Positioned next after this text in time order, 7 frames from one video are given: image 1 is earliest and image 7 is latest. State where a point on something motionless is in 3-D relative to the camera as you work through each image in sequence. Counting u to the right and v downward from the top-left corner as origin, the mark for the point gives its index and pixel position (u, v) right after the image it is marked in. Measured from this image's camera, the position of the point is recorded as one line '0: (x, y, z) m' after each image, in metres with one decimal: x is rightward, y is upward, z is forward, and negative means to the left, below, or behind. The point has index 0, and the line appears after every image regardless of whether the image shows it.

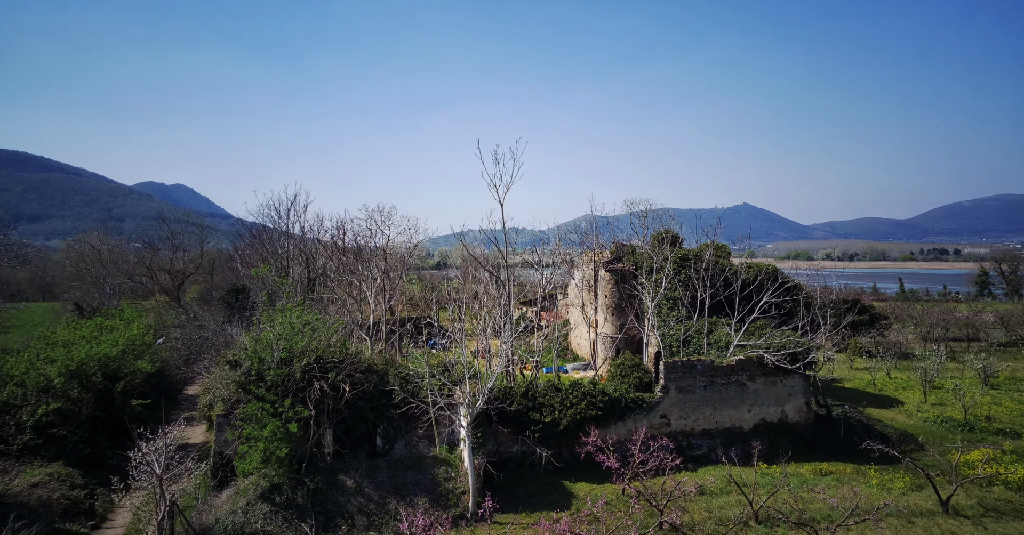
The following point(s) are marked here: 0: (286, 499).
0: (-5.0, -5.1, +14.3) m
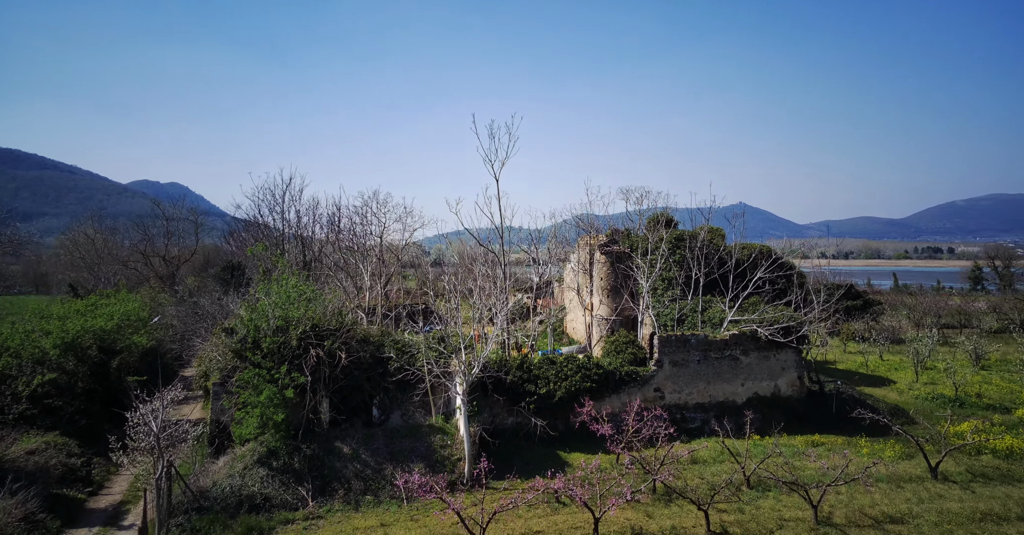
0: (-5.1, -4.3, +14.4) m
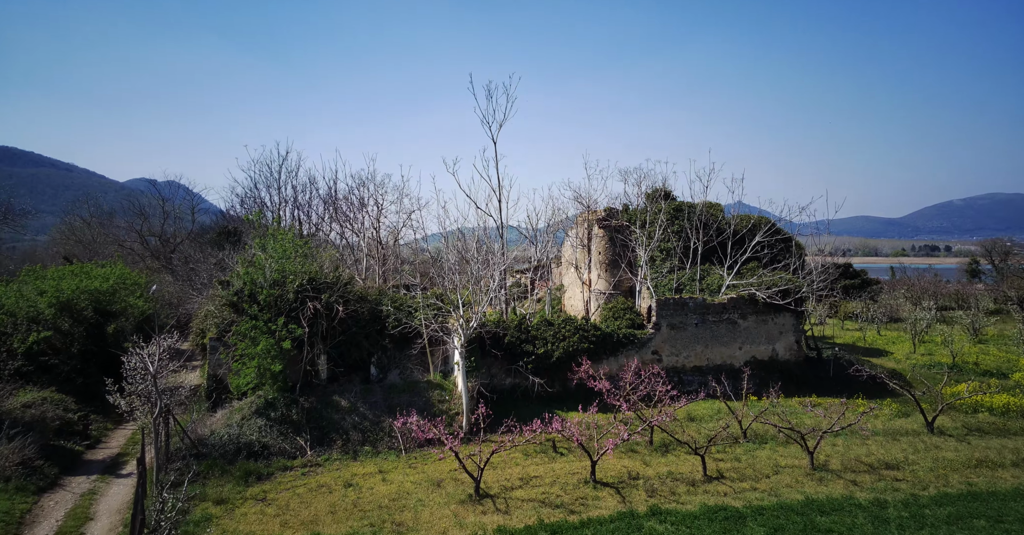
0: (-5.1, -3.3, +14.4) m
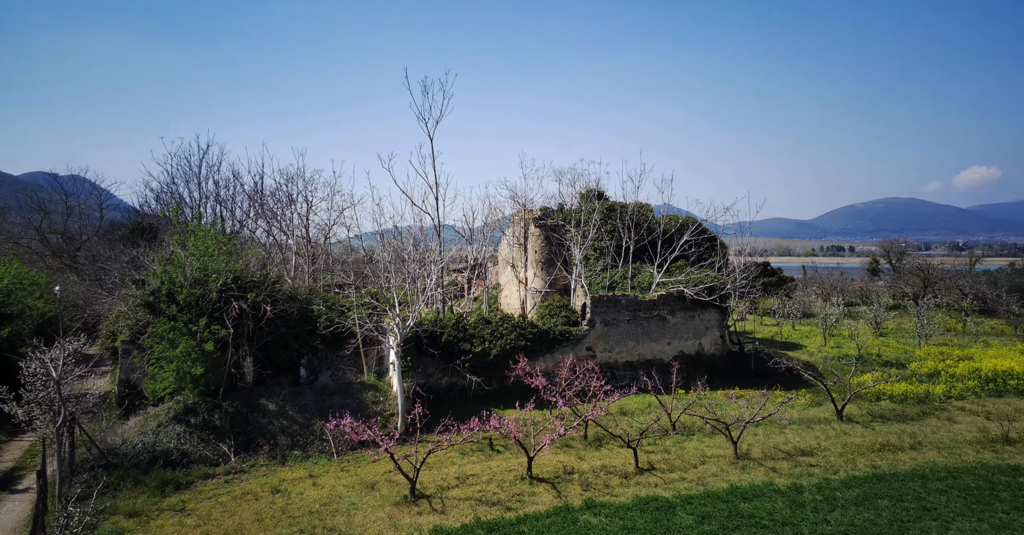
0: (-6.5, -3.2, +13.7) m
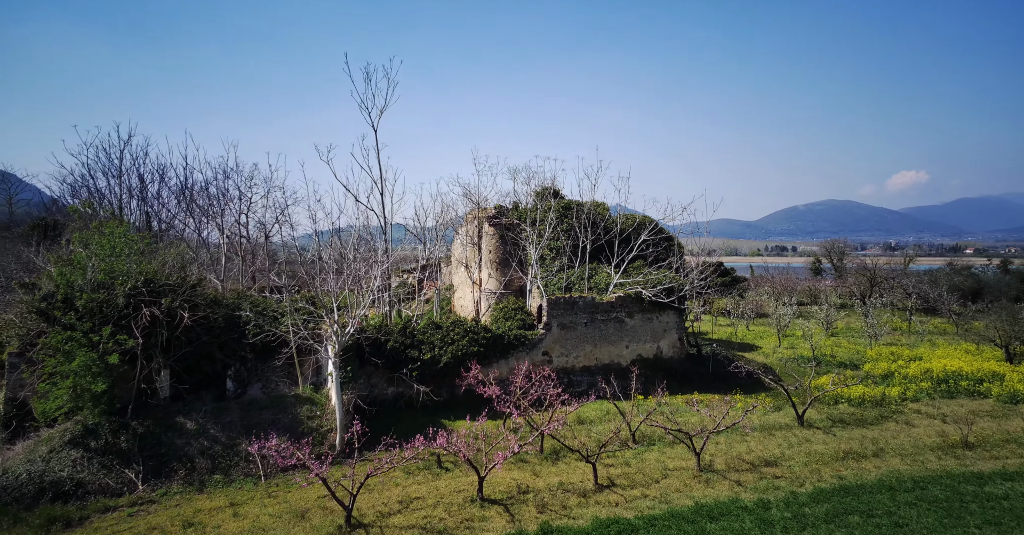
0: (-7.5, -3.2, +12.1) m
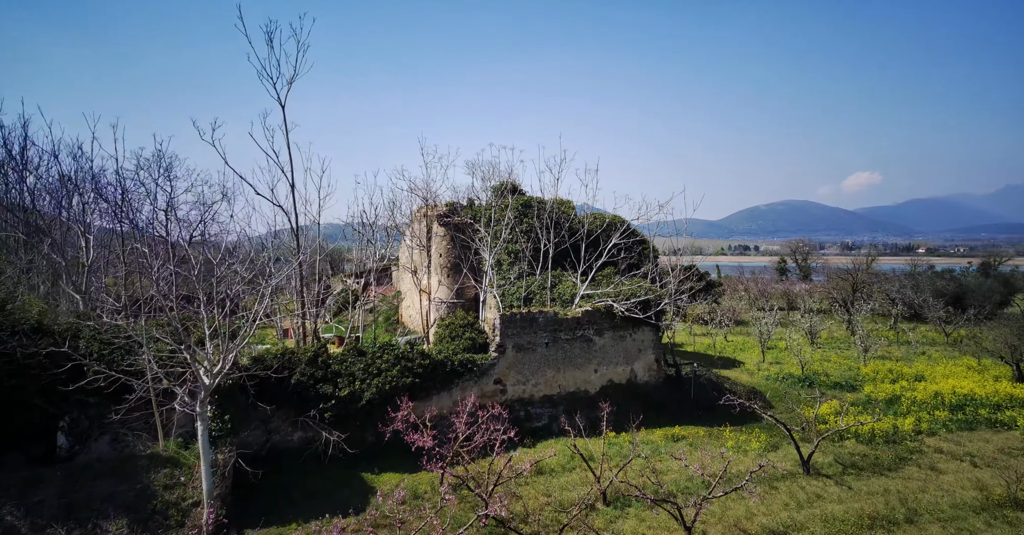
0: (-8.5, -3.5, +8.1) m
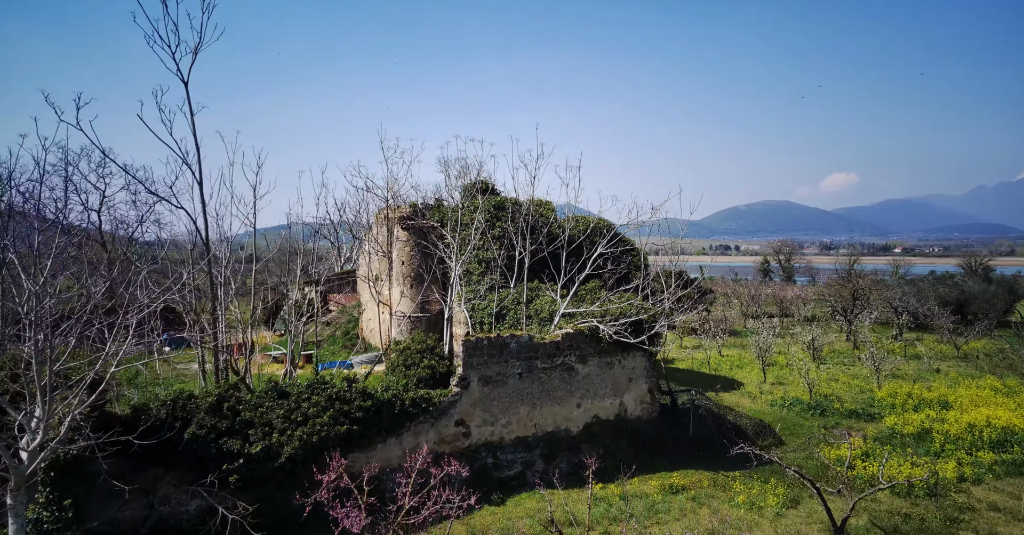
0: (-9.0, -3.8, +4.8) m
